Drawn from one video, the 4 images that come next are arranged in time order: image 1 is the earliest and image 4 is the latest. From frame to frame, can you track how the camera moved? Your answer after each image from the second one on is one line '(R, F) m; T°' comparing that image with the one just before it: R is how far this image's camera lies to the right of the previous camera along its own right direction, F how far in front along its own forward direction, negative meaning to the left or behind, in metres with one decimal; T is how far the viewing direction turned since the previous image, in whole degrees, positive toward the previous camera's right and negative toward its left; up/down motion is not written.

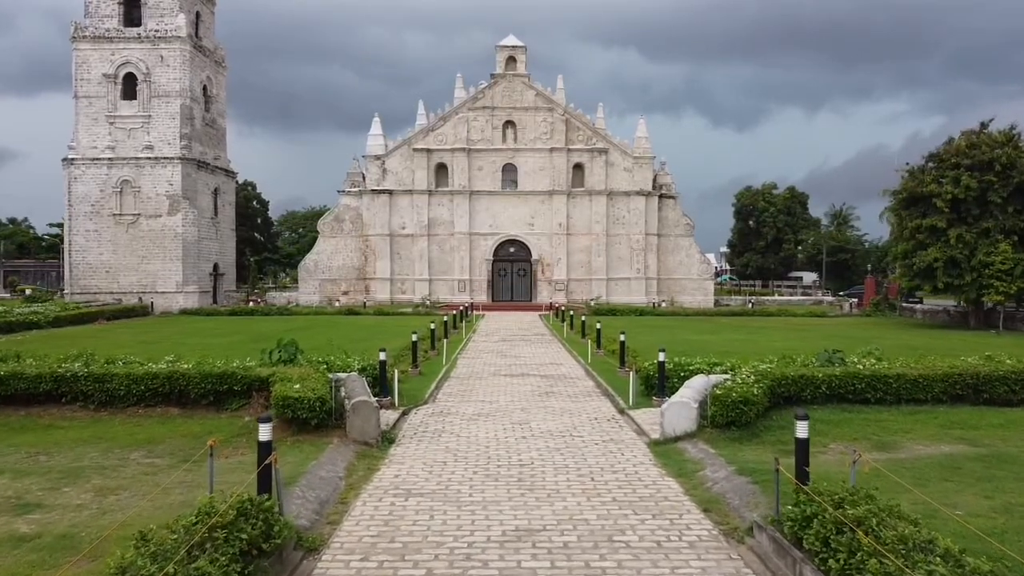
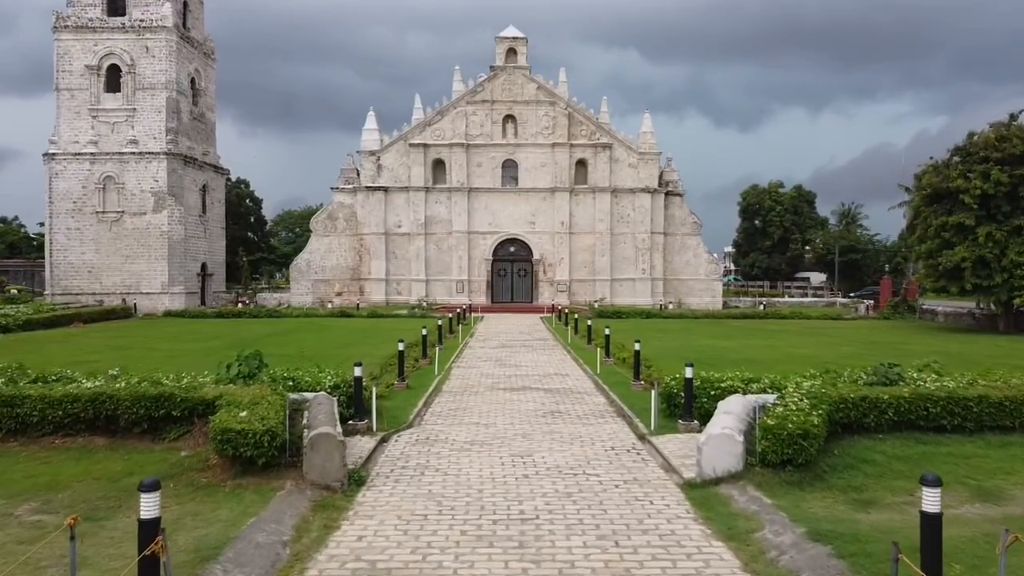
(0.0, +1.9) m; 0°
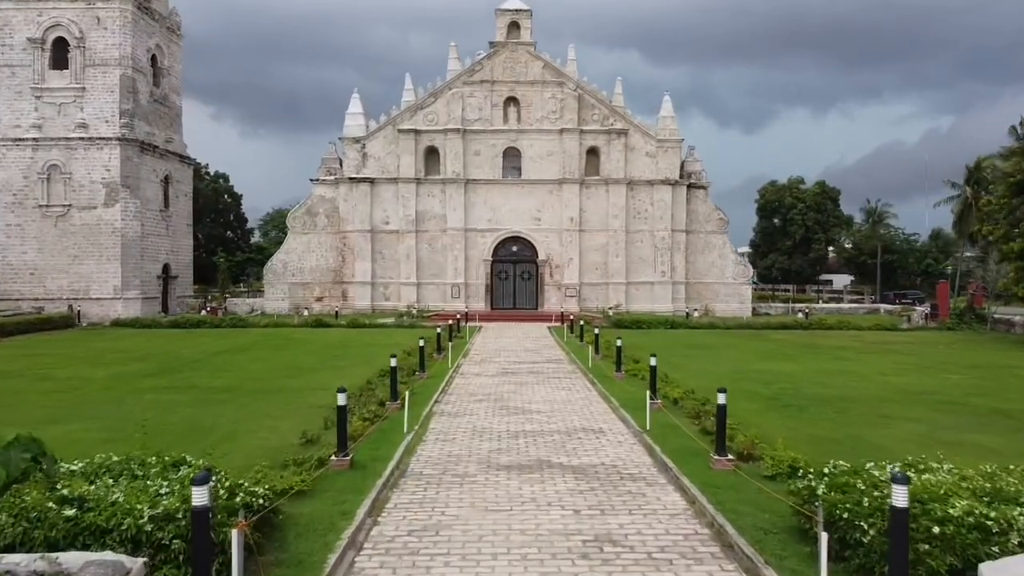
(-0.1, +5.3) m; 0°
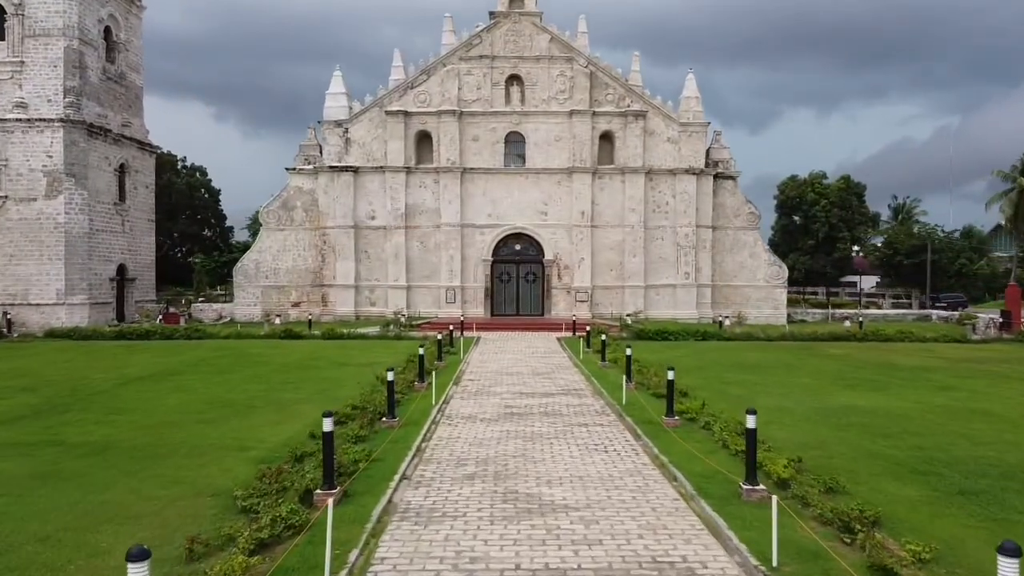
(-0.1, +4.9) m; 0°
